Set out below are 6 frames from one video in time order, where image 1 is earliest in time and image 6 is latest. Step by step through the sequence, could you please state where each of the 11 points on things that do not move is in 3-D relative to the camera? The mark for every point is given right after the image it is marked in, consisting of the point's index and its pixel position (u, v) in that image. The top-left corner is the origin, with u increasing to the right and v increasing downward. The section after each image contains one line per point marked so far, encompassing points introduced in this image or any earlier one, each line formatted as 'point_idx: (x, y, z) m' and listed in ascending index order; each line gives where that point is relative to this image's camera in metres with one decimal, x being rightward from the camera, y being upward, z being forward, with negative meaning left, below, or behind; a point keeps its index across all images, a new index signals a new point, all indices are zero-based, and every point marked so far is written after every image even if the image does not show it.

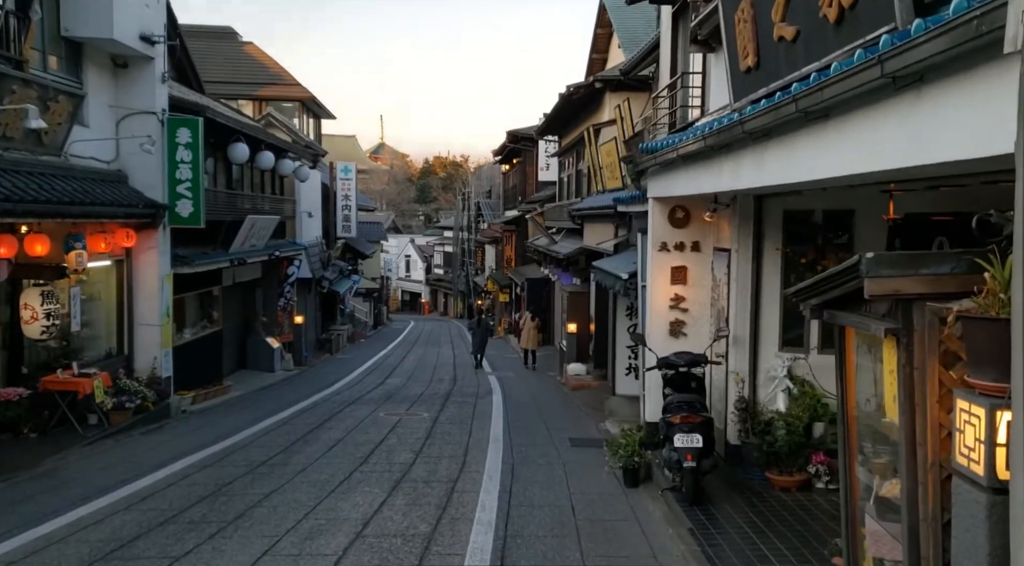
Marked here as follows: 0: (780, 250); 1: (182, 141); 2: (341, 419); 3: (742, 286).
0: (+2.8, +0.3, +9.6) m
1: (-5.5, +2.4, +15.7) m
2: (-2.9, -2.3, +15.8) m
3: (+2.4, -0.1, +9.7) m
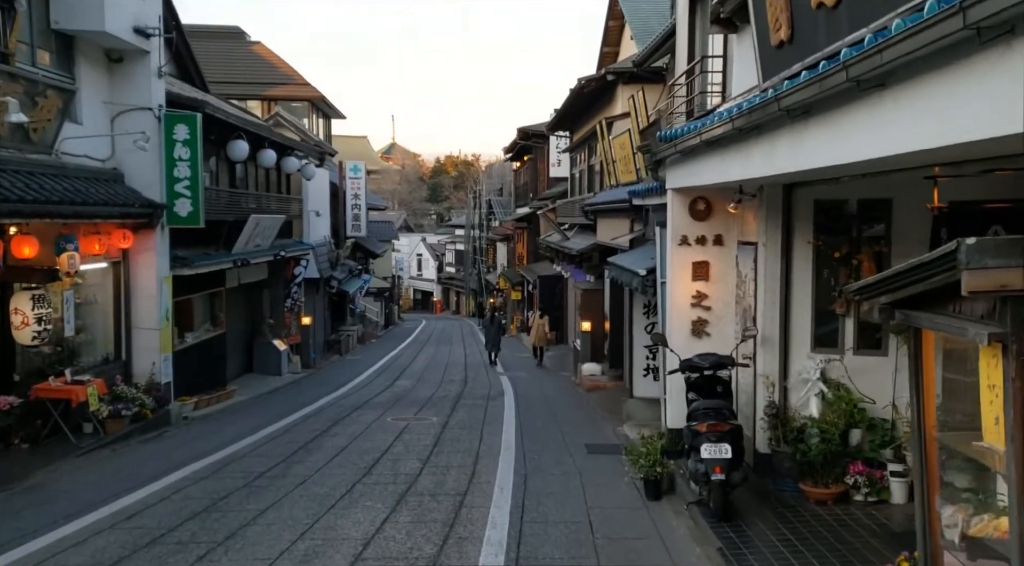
0: (+2.9, +0.4, +8.9) m
1: (-5.4, +2.4, +15.1) m
2: (-2.7, -2.3, +15.2) m
3: (+2.5, 0.0, +9.1) m
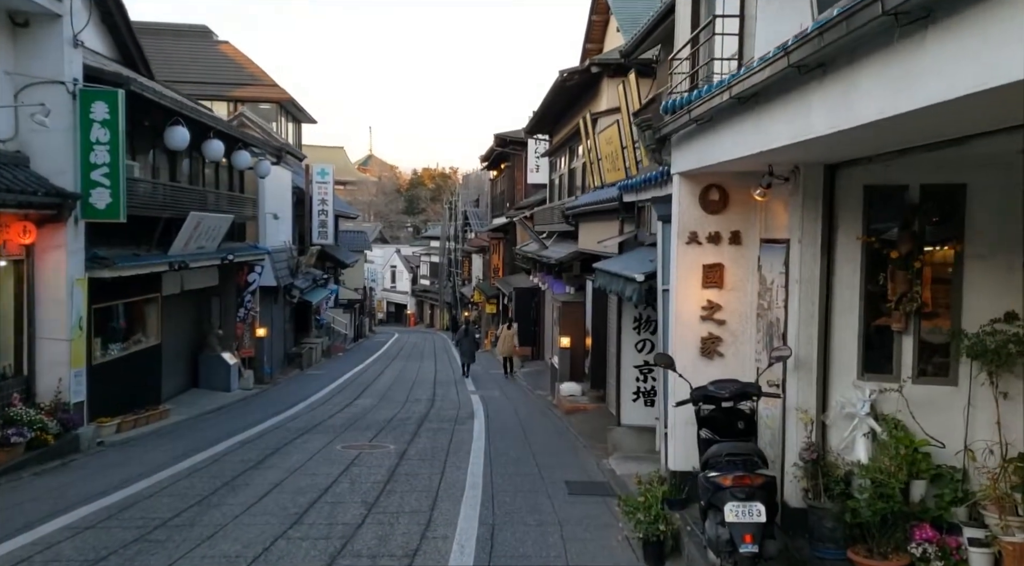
0: (+2.6, +0.3, +6.9) m
1: (-5.8, +2.3, +13.0) m
2: (-3.1, -2.4, +13.1) m
3: (+2.2, -0.1, +7.1) m
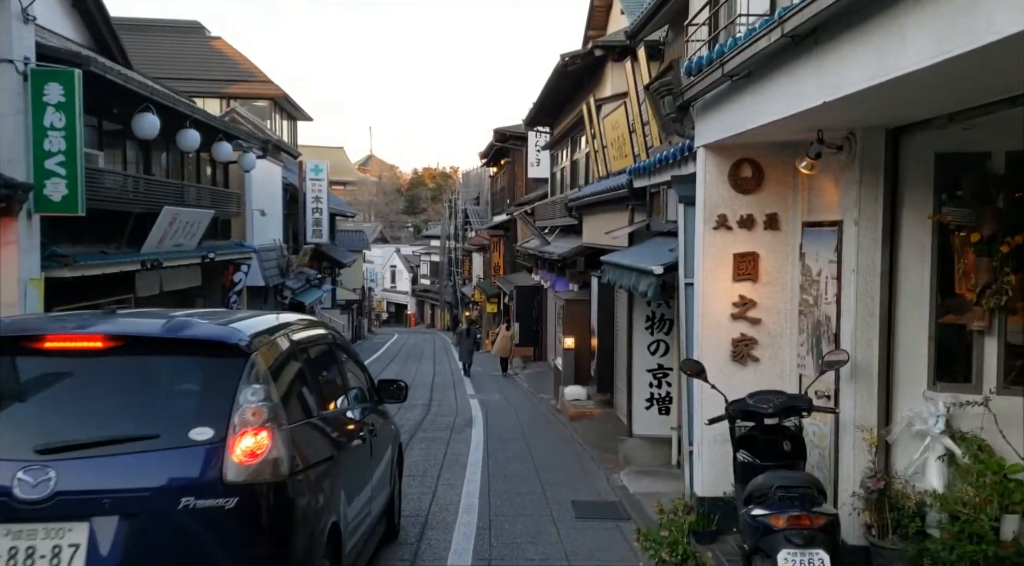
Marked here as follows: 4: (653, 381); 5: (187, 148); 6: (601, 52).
0: (+2.6, +0.4, +5.7) m
1: (-5.8, +2.3, +11.7) m
2: (-3.1, -2.4, +11.8) m
3: (+2.2, 0.0, +5.8) m
4: (+1.7, -1.2, +11.3) m
5: (-6.0, +2.5, +17.2) m
6: (+1.7, +4.5, +18.0) m
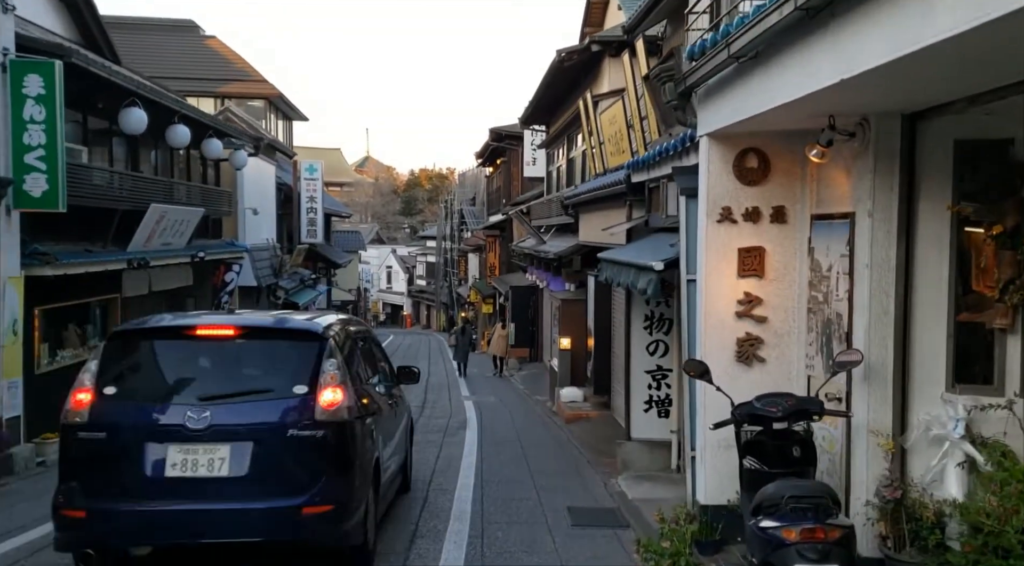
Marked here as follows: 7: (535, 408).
0: (+2.5, +0.4, +5.3) m
1: (-5.9, +2.3, +11.3) m
2: (-3.2, -2.4, +11.5) m
3: (+2.2, 0.0, +5.5) m
4: (+1.6, -1.2, +10.9) m
5: (-6.0, +2.5, +16.8) m
6: (+1.6, +4.5, +17.6) m
7: (+0.5, -2.5, +18.8) m
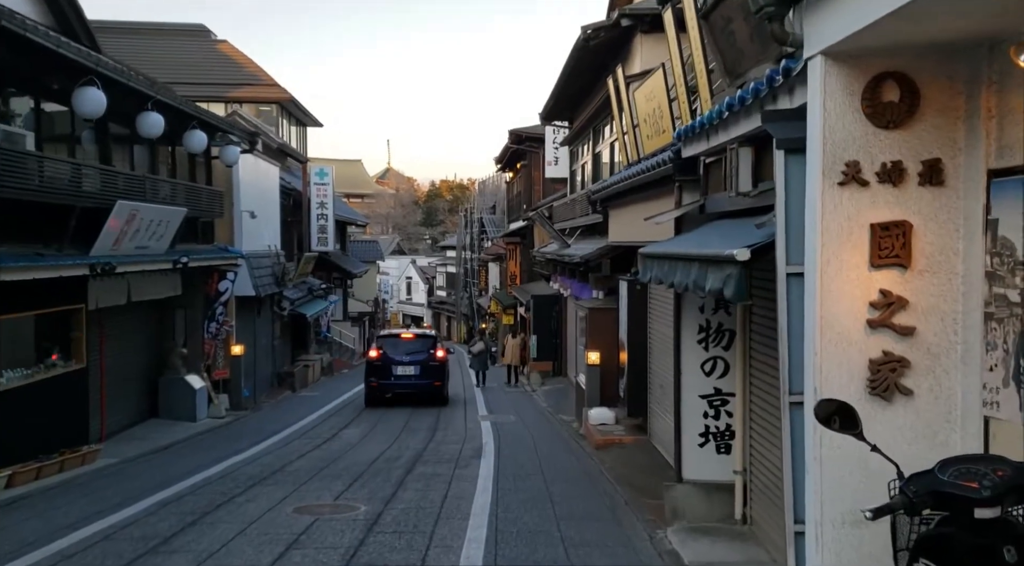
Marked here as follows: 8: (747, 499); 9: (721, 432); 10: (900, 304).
0: (+2.6, +0.5, +3.1) m
1: (-5.7, +2.3, +9.3) m
2: (-3.0, -2.4, +9.3) m
3: (+2.2, +0.1, +3.3) m
4: (+1.8, -1.2, +8.7) m
5: (-5.7, +2.4, +14.8) m
6: (+1.9, +4.4, +15.5) m
7: (+0.9, -2.6, +16.6) m
8: (+2.1, -1.9, +8.2) m
9: (+1.9, -1.4, +8.8) m
10: (+1.8, -0.1, +4.3) m
